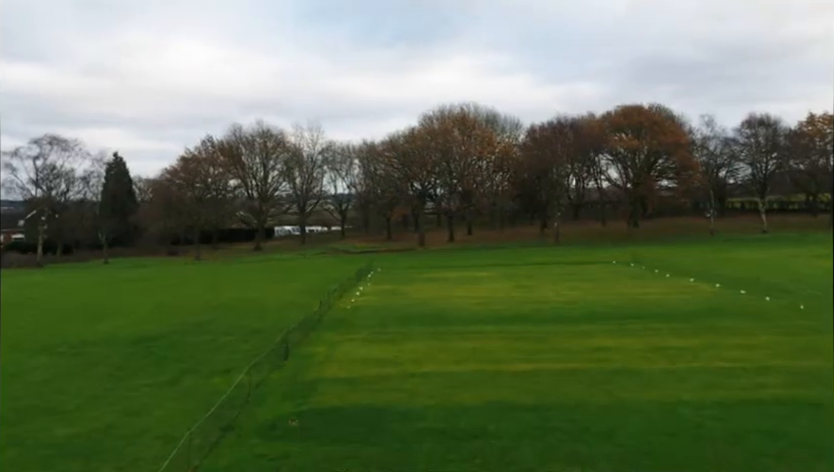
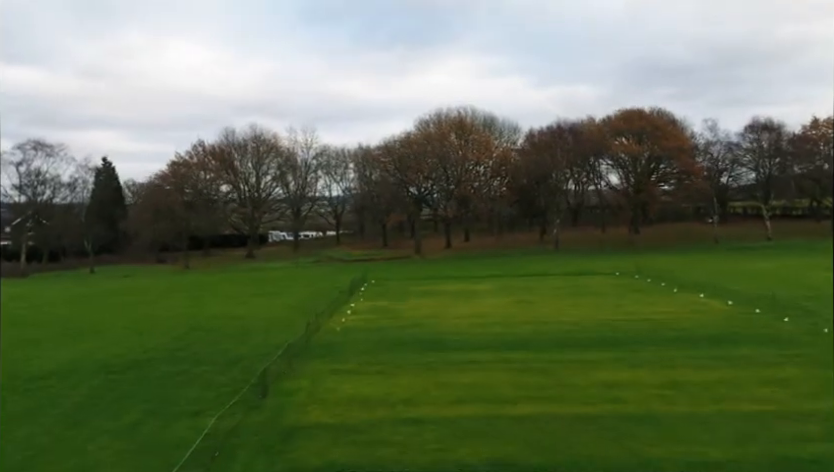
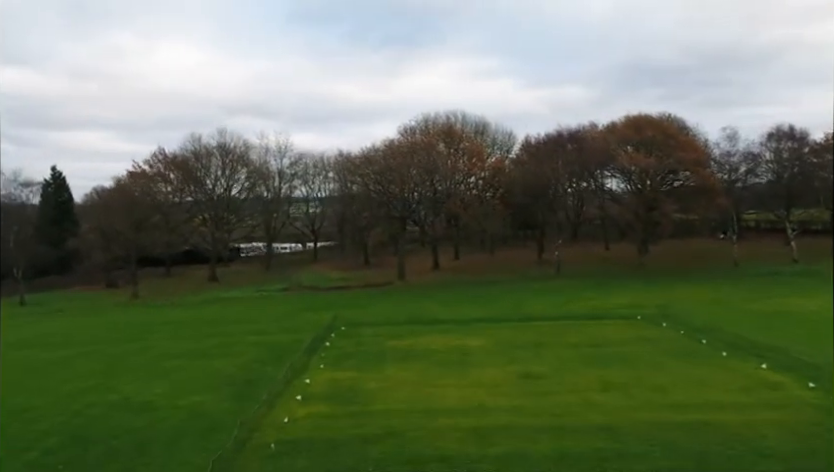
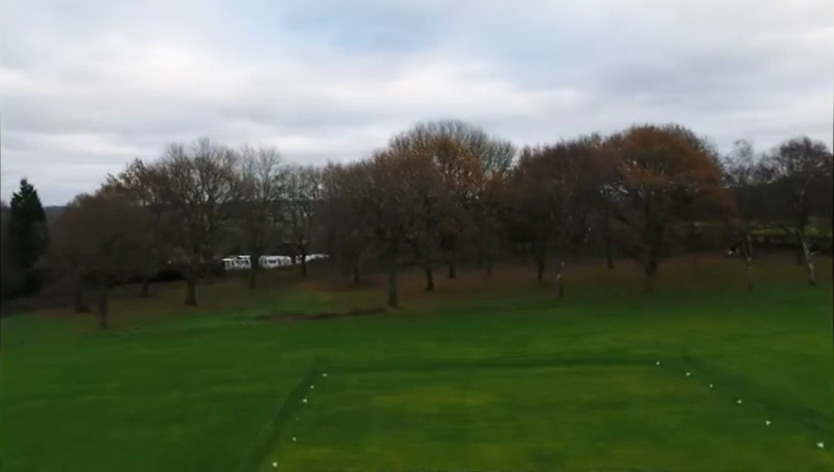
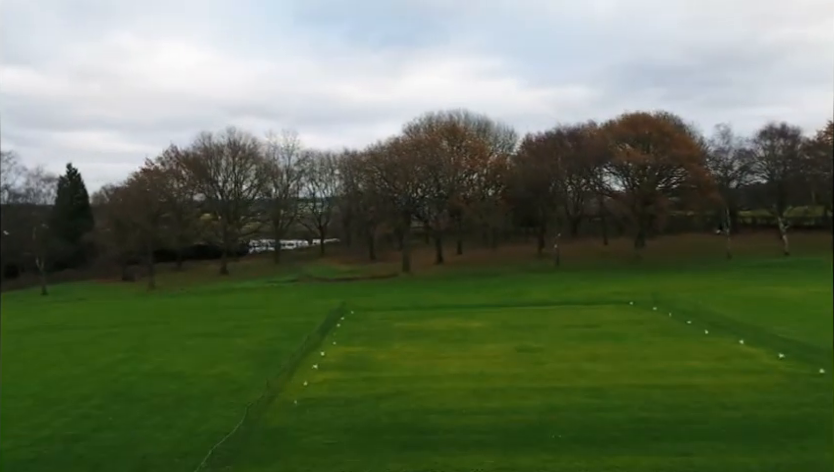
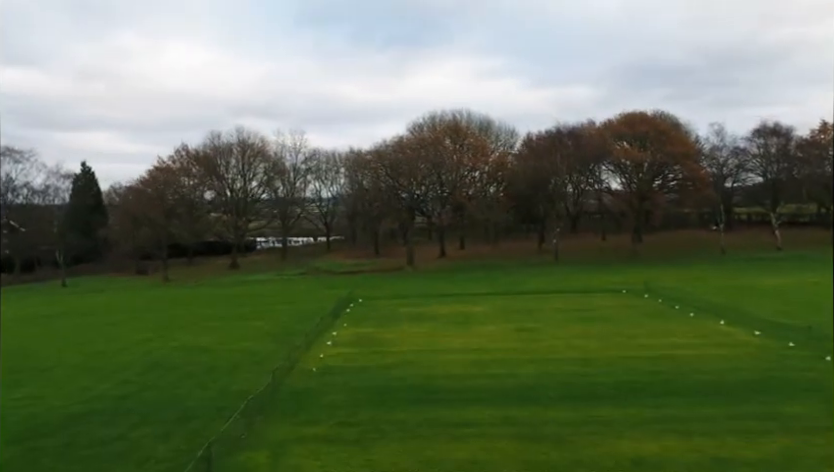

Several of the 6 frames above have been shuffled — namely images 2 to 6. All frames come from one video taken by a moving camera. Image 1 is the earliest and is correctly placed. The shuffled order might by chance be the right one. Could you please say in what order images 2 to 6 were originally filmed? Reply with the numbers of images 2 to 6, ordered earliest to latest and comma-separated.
2, 6, 5, 3, 4
